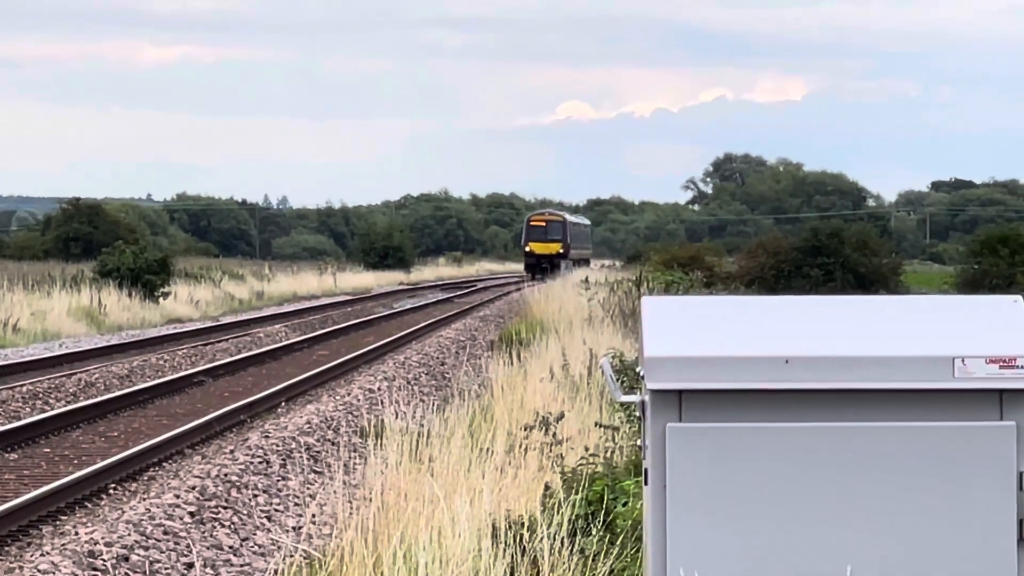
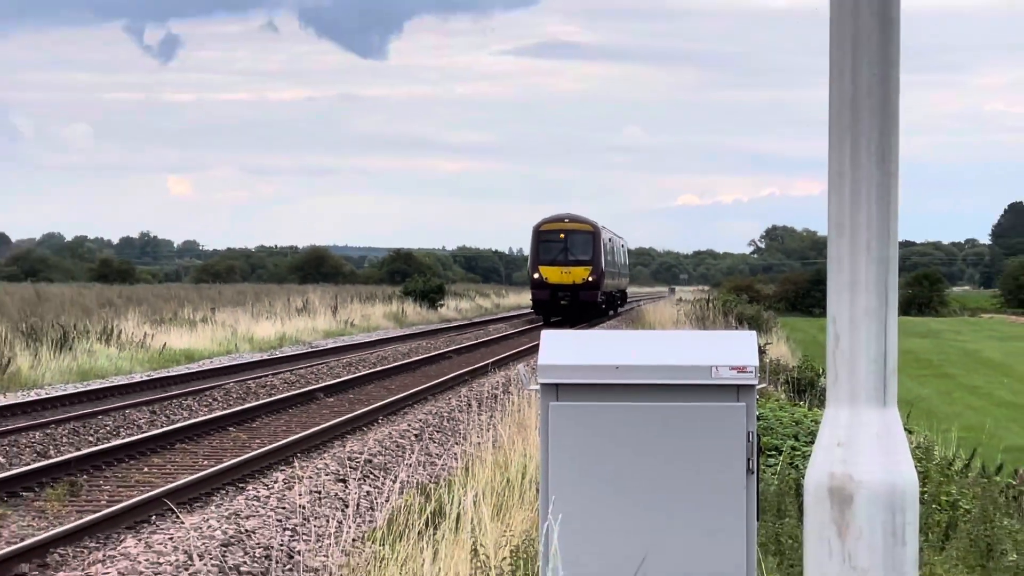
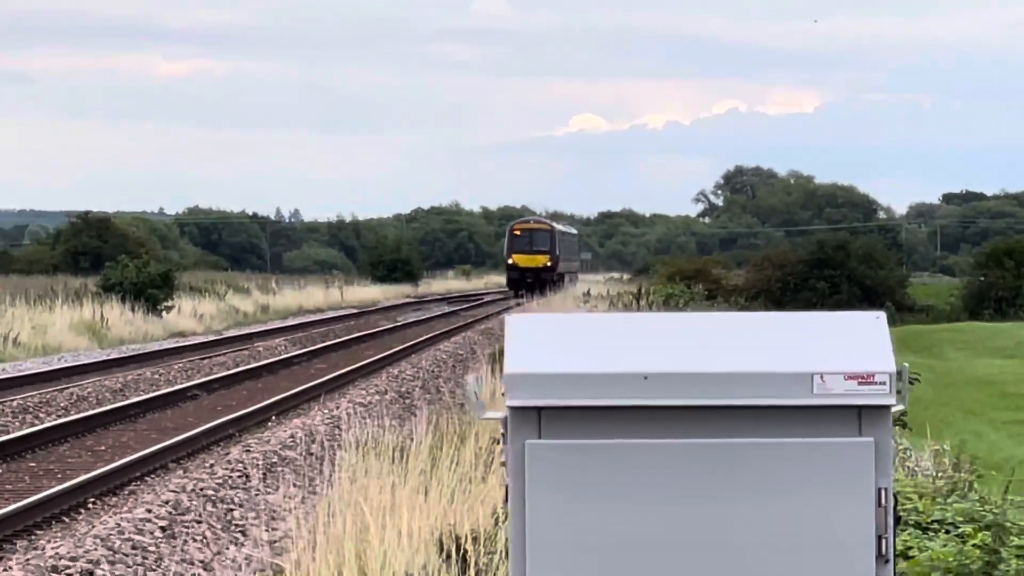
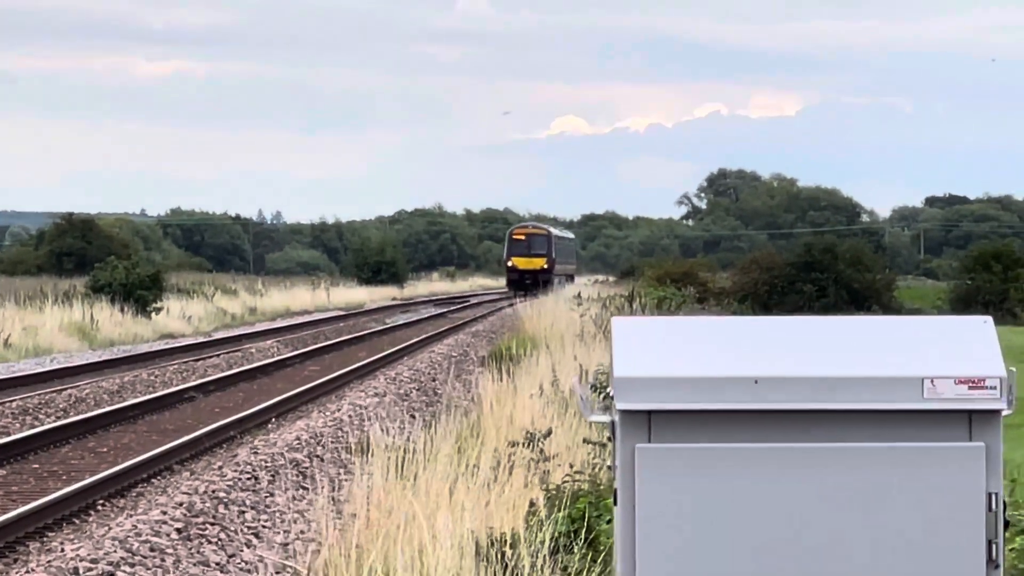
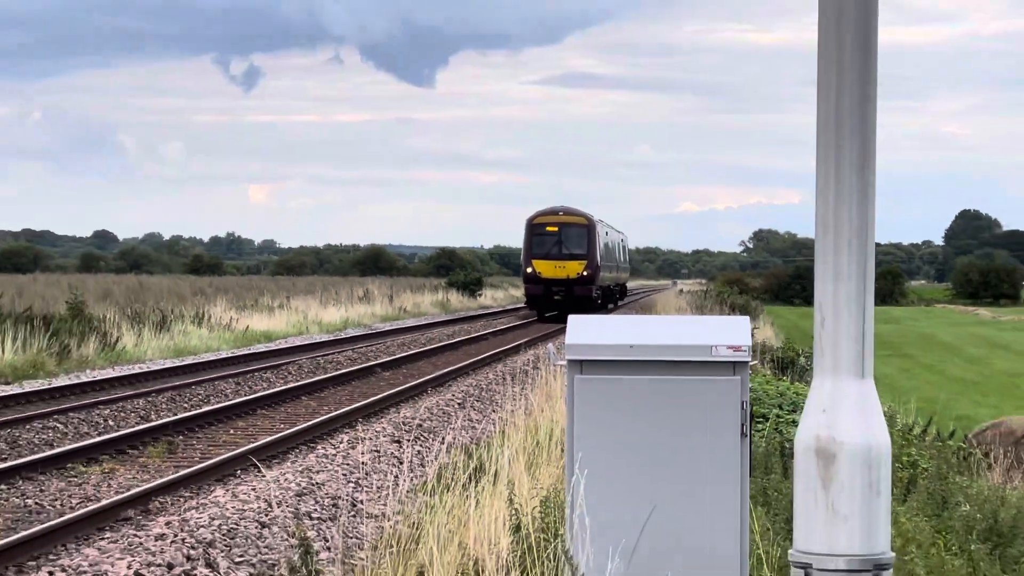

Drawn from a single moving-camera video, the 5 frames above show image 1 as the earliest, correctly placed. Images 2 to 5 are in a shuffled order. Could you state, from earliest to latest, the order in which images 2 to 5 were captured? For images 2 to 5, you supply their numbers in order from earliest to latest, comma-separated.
4, 3, 2, 5
